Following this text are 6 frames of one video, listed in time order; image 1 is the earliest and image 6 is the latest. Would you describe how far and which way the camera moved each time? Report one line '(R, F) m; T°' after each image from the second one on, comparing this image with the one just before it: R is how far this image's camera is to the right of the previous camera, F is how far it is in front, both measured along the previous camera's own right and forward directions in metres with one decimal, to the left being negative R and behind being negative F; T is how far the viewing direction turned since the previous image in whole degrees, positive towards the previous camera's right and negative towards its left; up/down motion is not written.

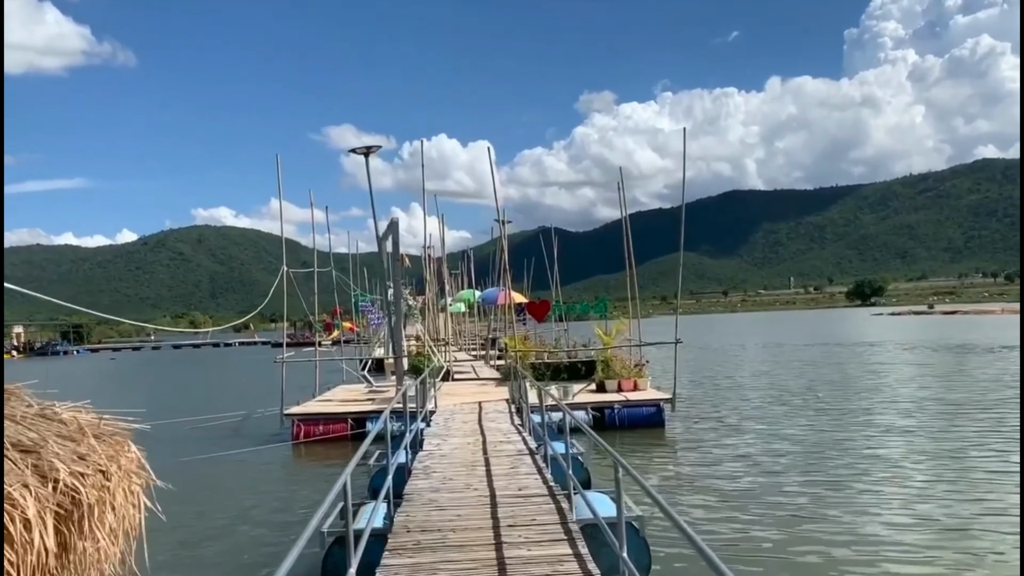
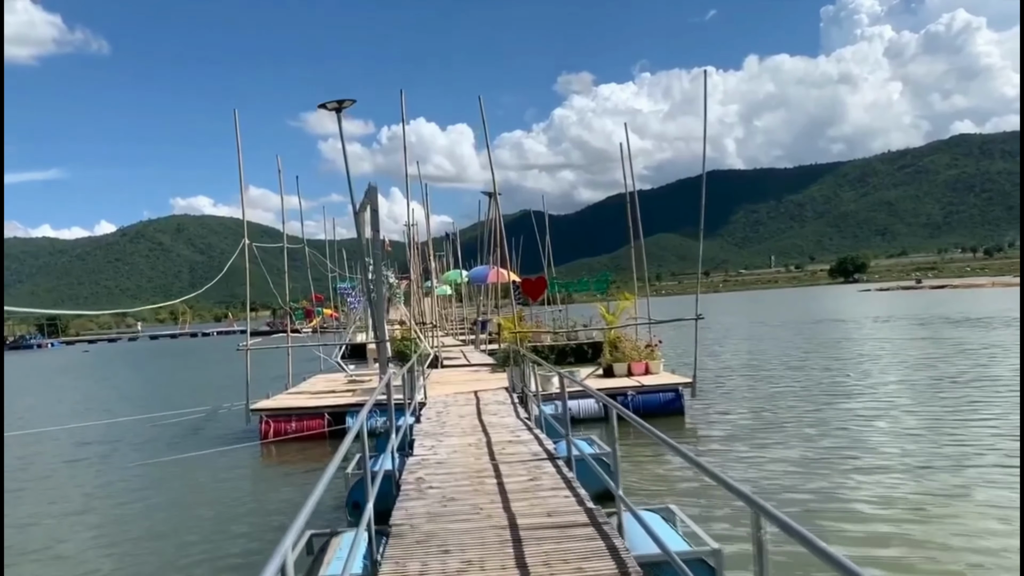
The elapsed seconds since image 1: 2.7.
(-0.2, +2.0) m; +1°
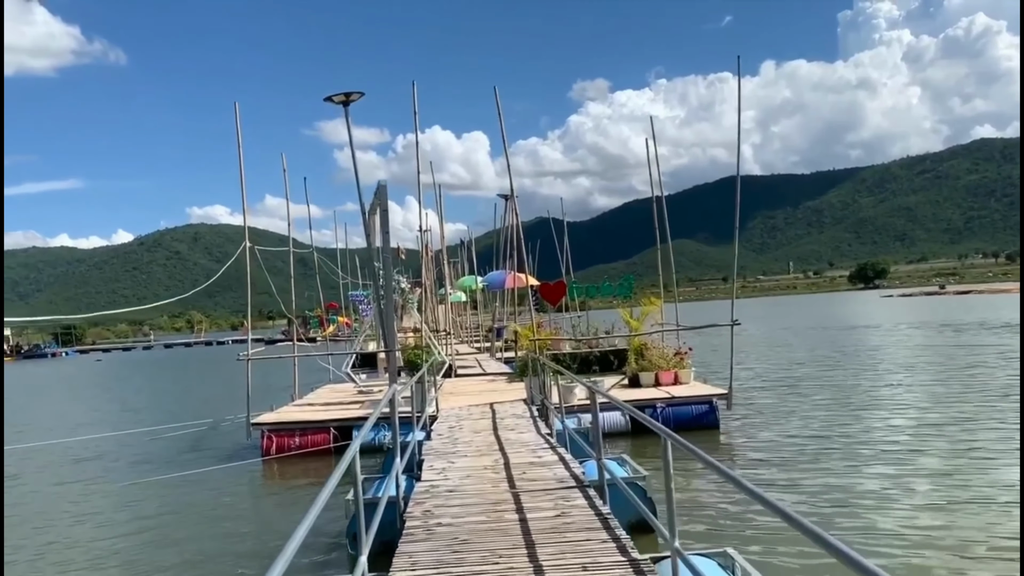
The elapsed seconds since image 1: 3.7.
(0.0, +1.0) m; -1°
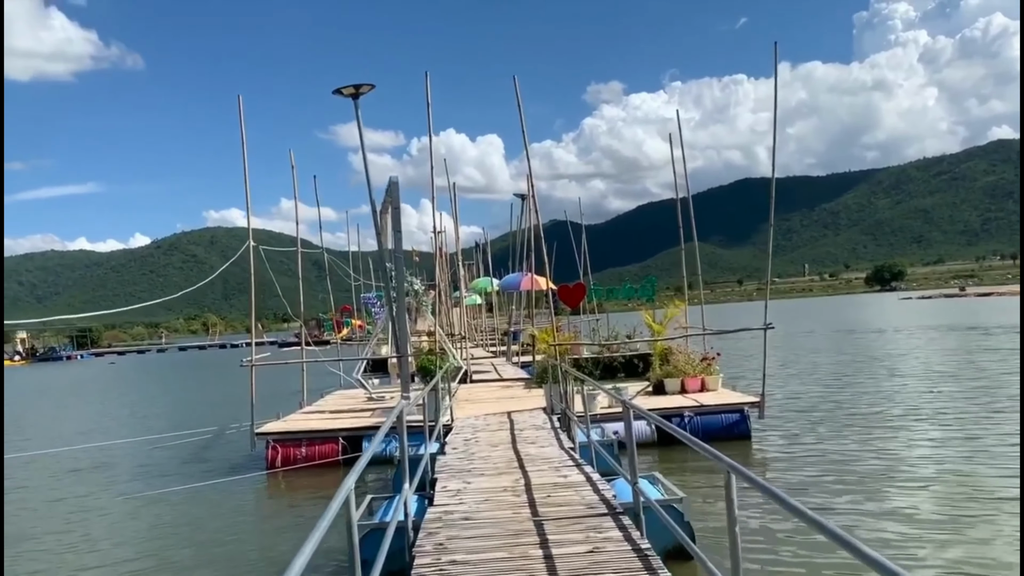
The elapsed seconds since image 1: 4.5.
(-0.1, +0.7) m; -1°
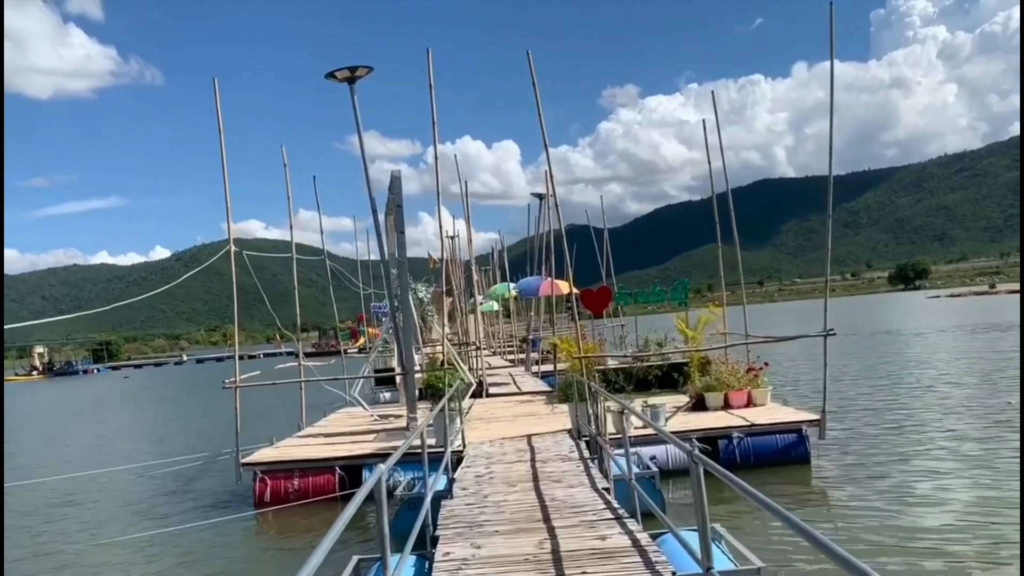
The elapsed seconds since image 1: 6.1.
(0.0, +1.6) m; -1°
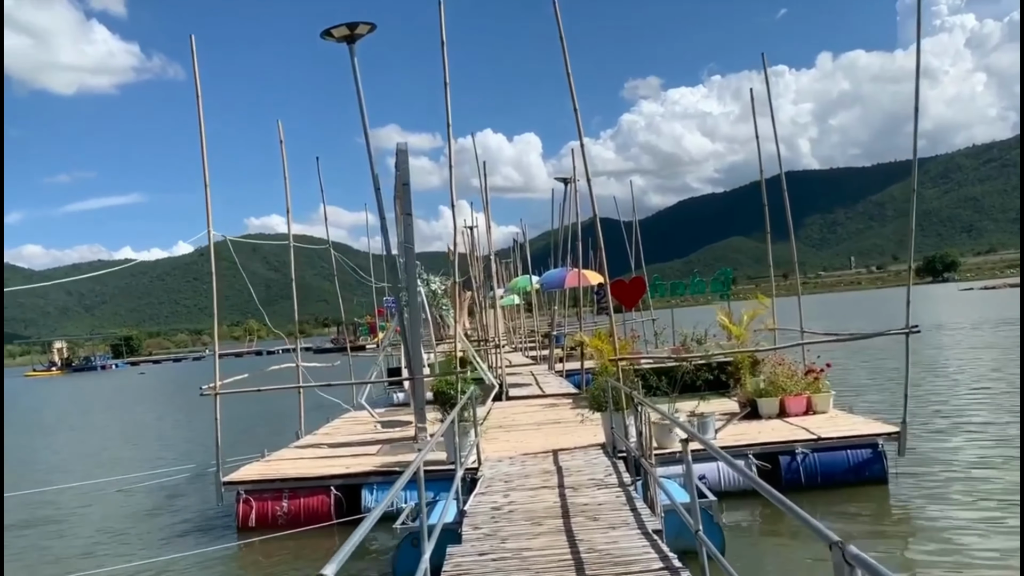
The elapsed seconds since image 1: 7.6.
(0.0, +1.6) m; -1°
